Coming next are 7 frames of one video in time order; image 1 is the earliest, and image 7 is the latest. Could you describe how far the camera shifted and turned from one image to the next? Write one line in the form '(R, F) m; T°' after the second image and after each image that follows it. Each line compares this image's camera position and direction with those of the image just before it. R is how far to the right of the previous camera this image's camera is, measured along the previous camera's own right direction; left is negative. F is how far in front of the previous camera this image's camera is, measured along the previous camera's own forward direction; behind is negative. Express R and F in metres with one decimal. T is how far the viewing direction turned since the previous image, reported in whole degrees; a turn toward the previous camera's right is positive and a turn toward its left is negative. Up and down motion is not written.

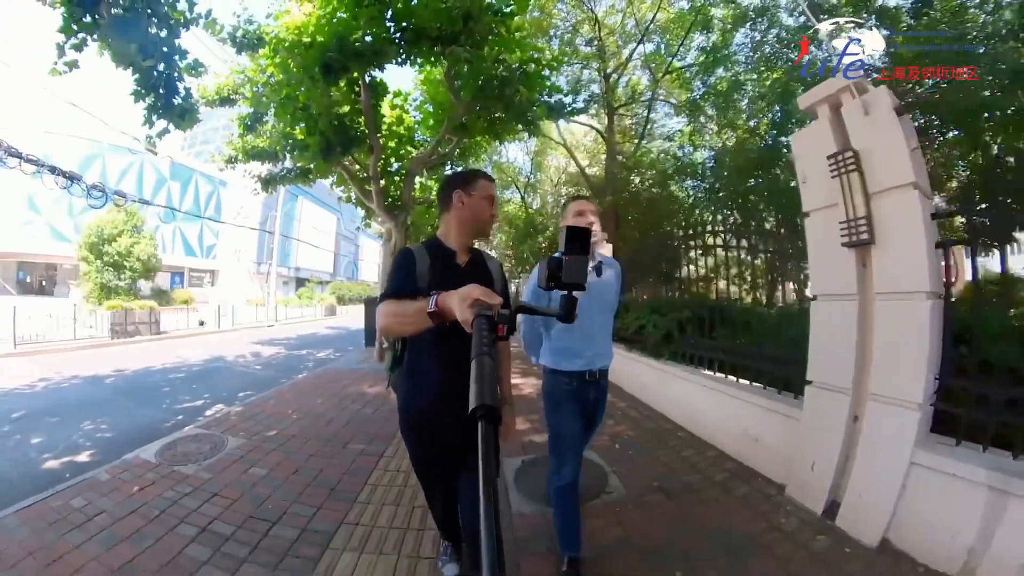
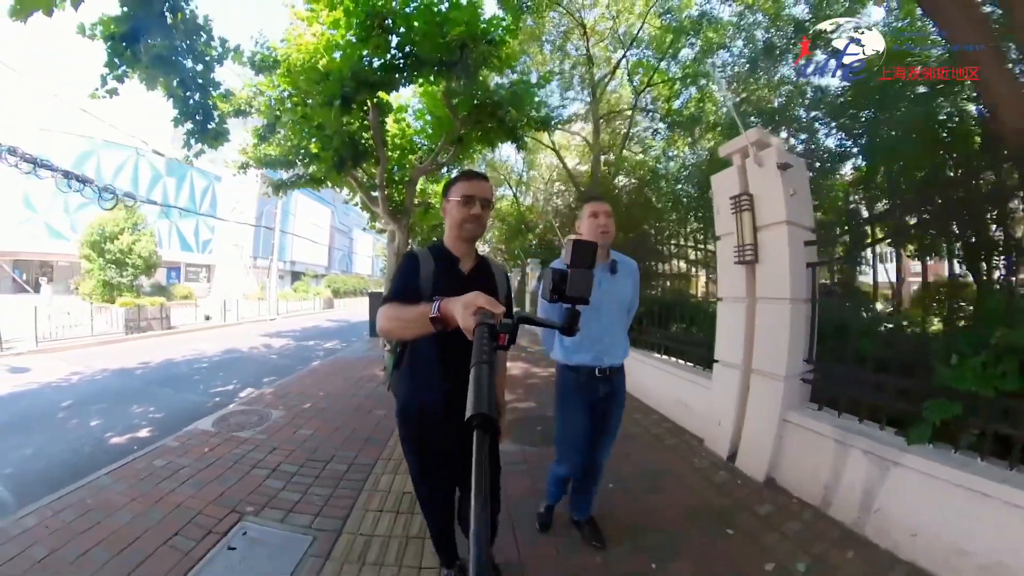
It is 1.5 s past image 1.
(+0.1, -0.8) m; +1°
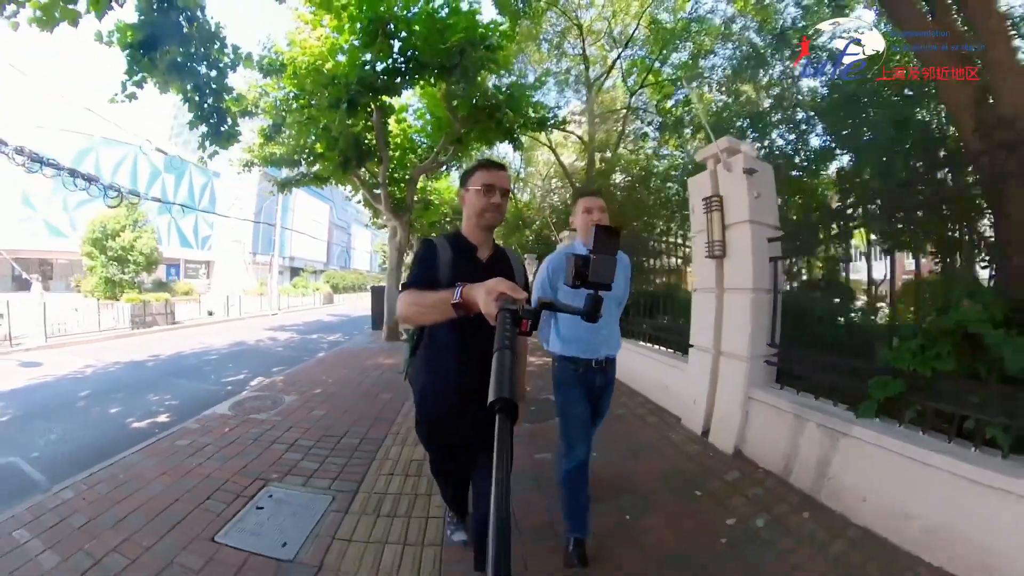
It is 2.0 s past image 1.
(0.0, -0.3) m; 0°
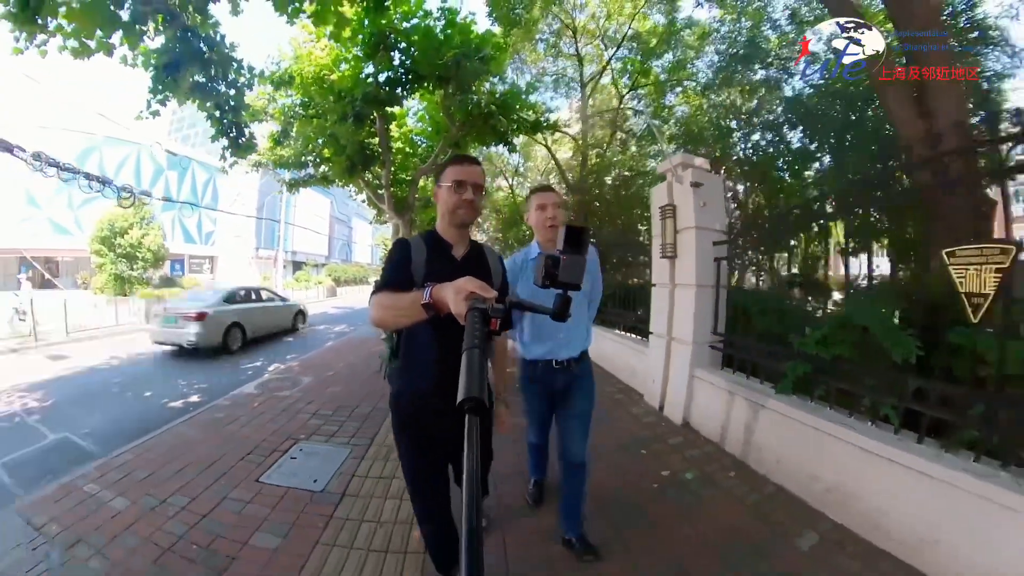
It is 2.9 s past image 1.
(+0.1, -0.6) m; 0°
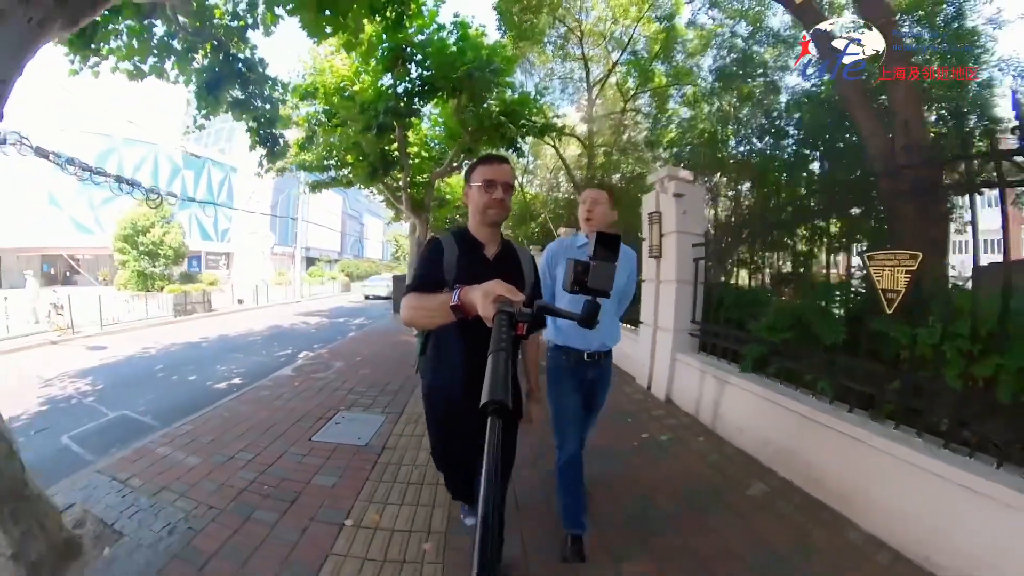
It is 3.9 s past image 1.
(0.0, -0.6) m; -1°
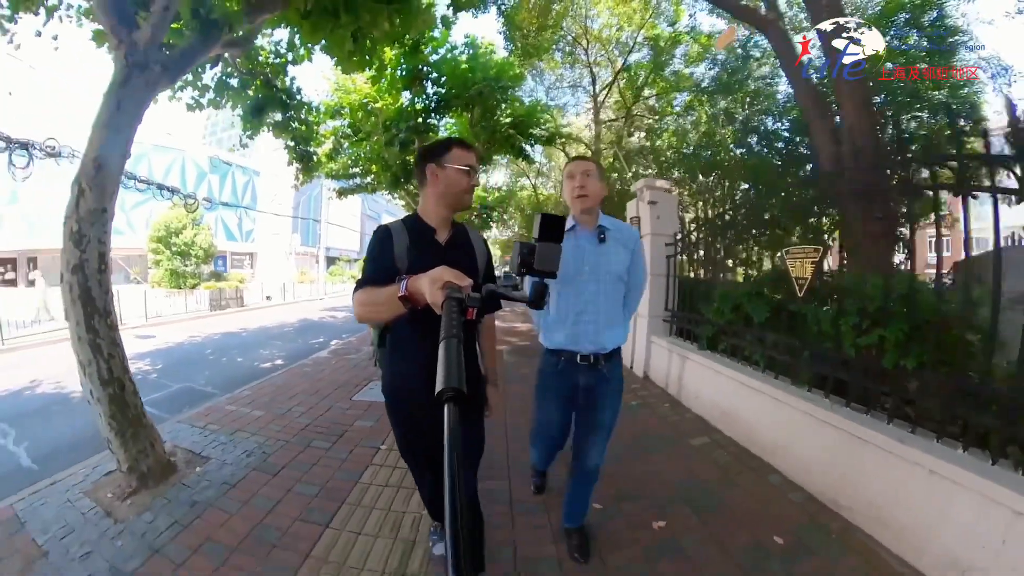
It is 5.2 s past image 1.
(+0.2, -0.9) m; -2°
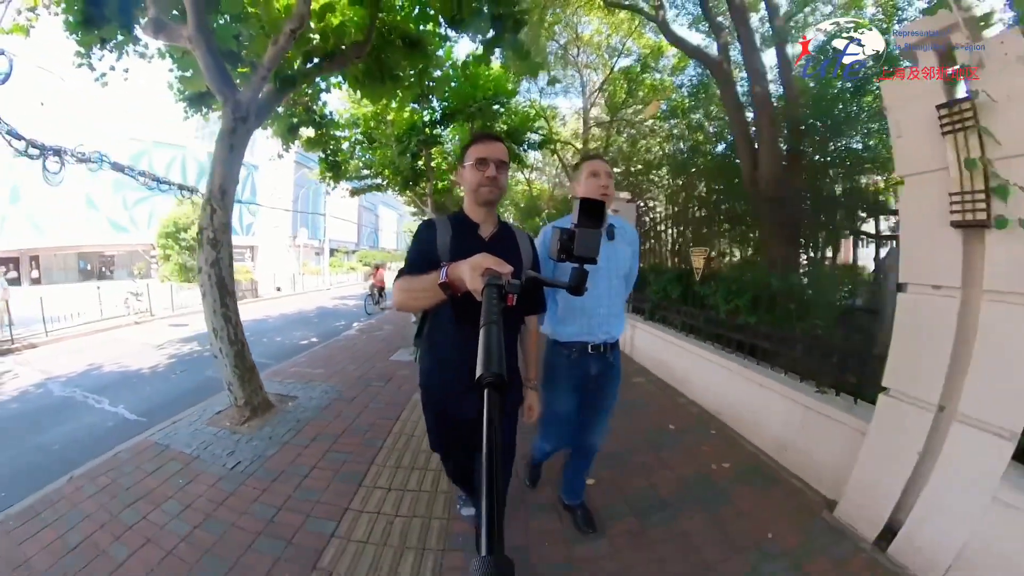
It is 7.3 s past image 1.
(0.0, -1.6) m; 0°
